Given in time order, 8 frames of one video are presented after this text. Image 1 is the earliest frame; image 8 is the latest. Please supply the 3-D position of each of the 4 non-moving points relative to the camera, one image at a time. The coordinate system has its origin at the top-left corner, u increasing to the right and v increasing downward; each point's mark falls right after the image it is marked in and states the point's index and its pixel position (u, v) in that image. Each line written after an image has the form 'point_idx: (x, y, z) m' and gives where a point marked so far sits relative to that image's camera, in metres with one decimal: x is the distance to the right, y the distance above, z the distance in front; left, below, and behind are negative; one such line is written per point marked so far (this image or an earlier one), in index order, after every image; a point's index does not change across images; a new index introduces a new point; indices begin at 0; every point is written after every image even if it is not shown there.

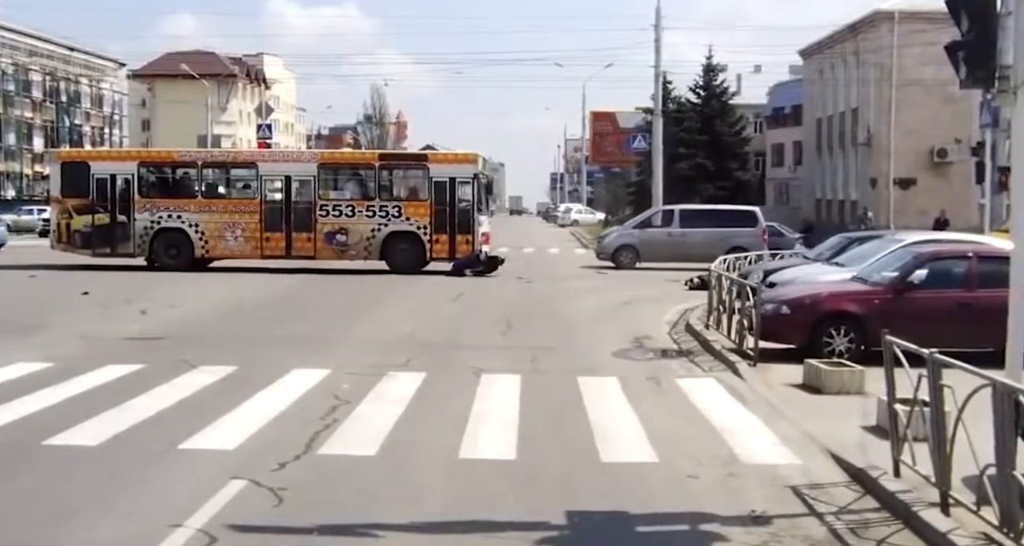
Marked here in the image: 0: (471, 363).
0: (-0.6, -1.1, +14.0) m
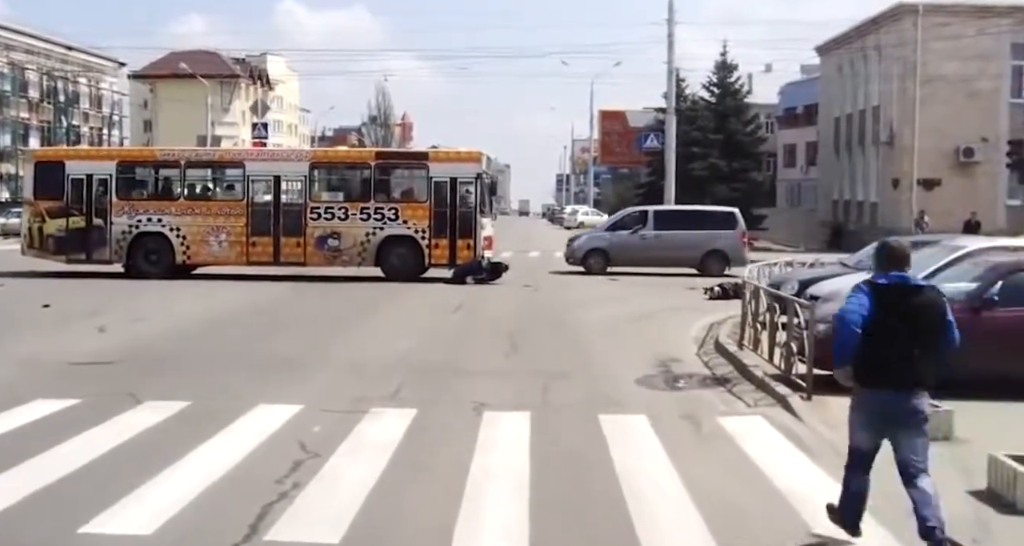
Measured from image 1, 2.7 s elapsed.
0: (-0.5, -1.3, +11.8) m
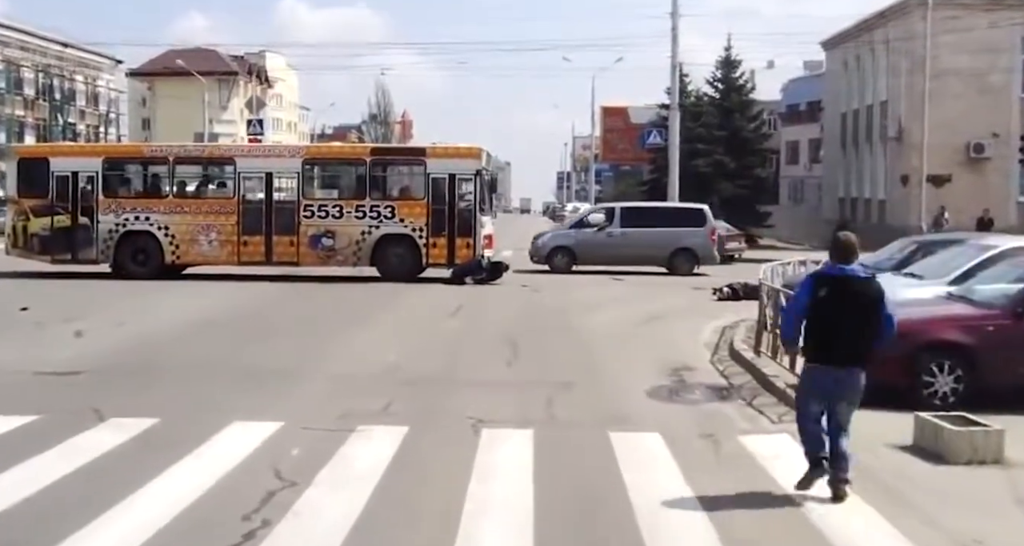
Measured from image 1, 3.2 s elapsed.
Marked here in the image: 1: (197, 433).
0: (-0.5, -1.3, +10.8) m
1: (-2.8, -1.4, +9.8) m
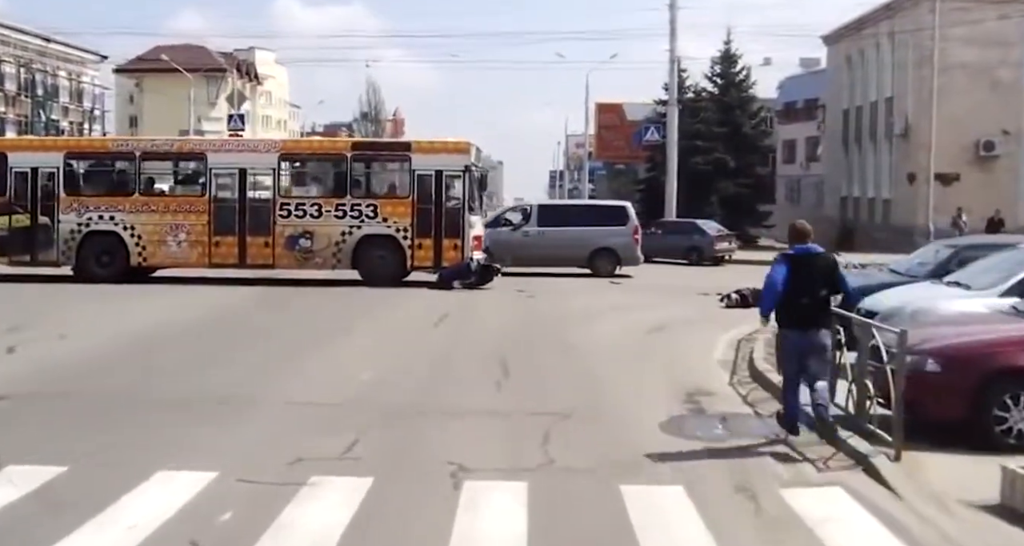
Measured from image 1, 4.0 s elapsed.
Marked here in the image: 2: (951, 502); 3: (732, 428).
0: (-0.5, -1.4, +9.0) m
1: (-2.9, -1.5, +8.0) m
2: (+3.0, -1.6, +7.6) m
3: (+2.0, -1.4, +10.2) m
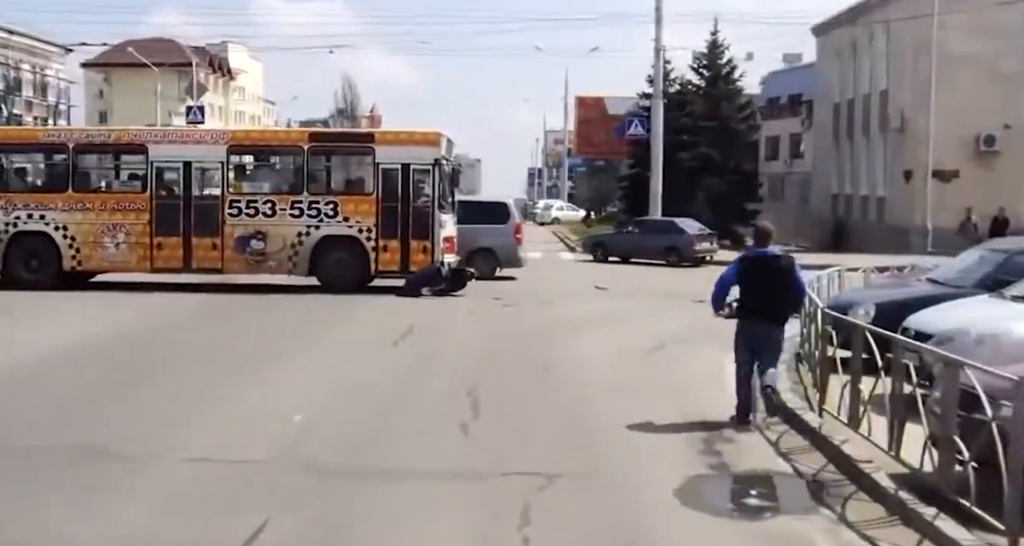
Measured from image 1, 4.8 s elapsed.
0: (-0.7, -1.6, +6.5) m
1: (-3.1, -1.7, +5.5) m
2: (+2.8, -1.7, +5.2) m
3: (+1.8, -1.6, +7.8) m
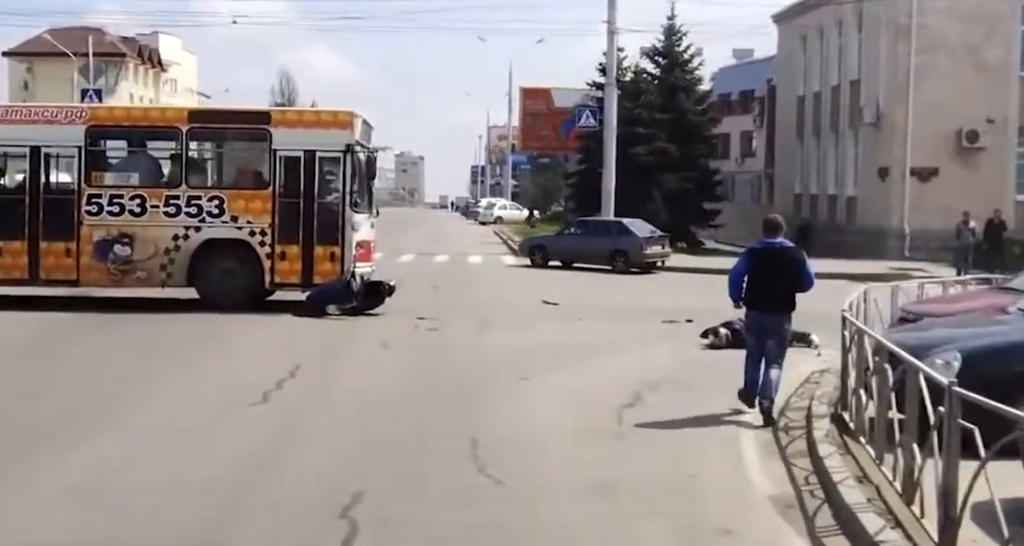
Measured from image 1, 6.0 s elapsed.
0: (-1.1, -1.8, +2.1) m
1: (-3.4, -1.9, +1.0) m
2: (+2.5, -2.0, +1.0) m
3: (+1.4, -1.8, +3.5) m
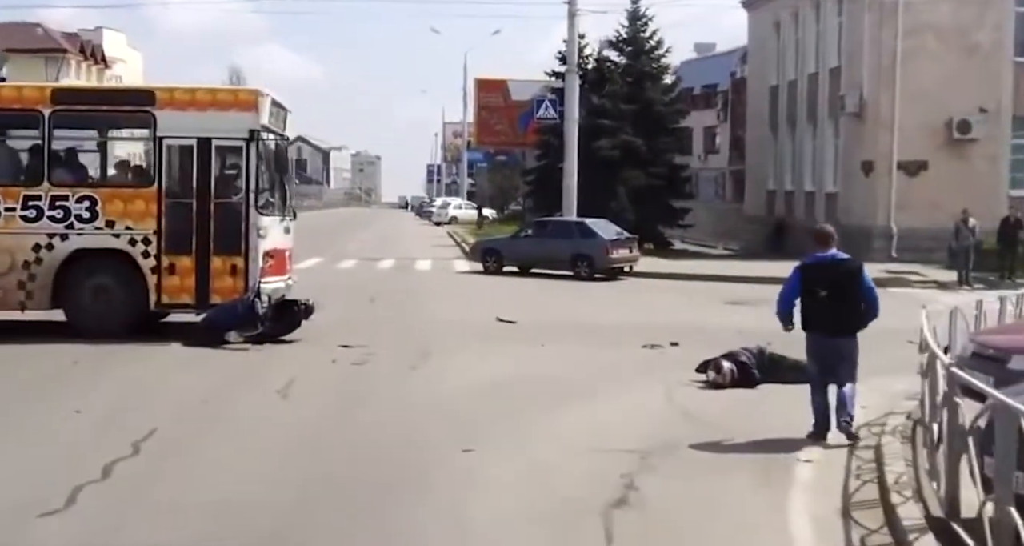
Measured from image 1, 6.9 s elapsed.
0: (-1.2, -2.0, -1.4) m
1: (-3.4, -2.1, -2.6) m
2: (+2.5, -2.1, -2.4) m
3: (+1.2, -2.0, +0.1) m
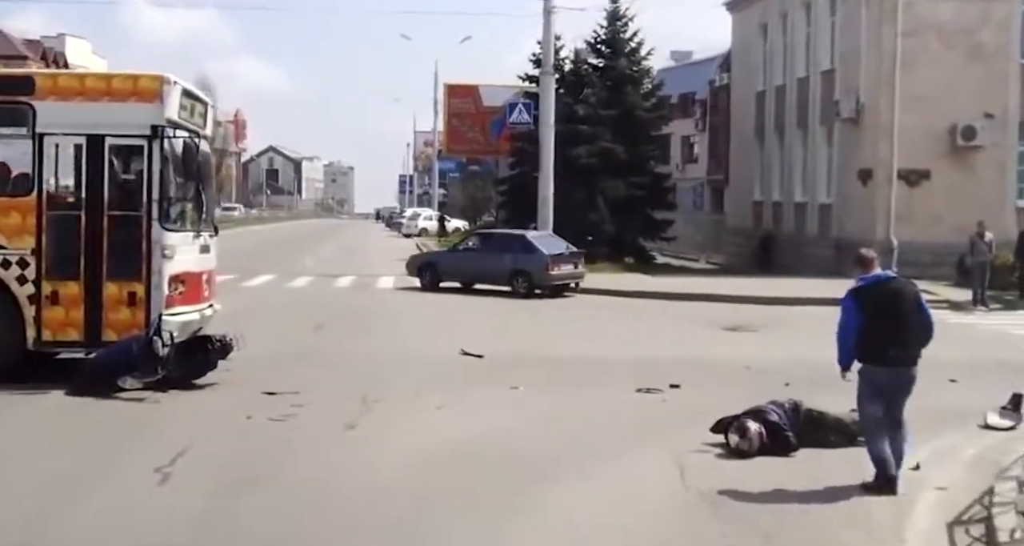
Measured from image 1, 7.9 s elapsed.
0: (-1.2, -2.2, -4.2) m
1: (-3.4, -2.3, -5.5) m
2: (+2.5, -2.3, -5.1) m
3: (+1.2, -2.2, -2.7) m
